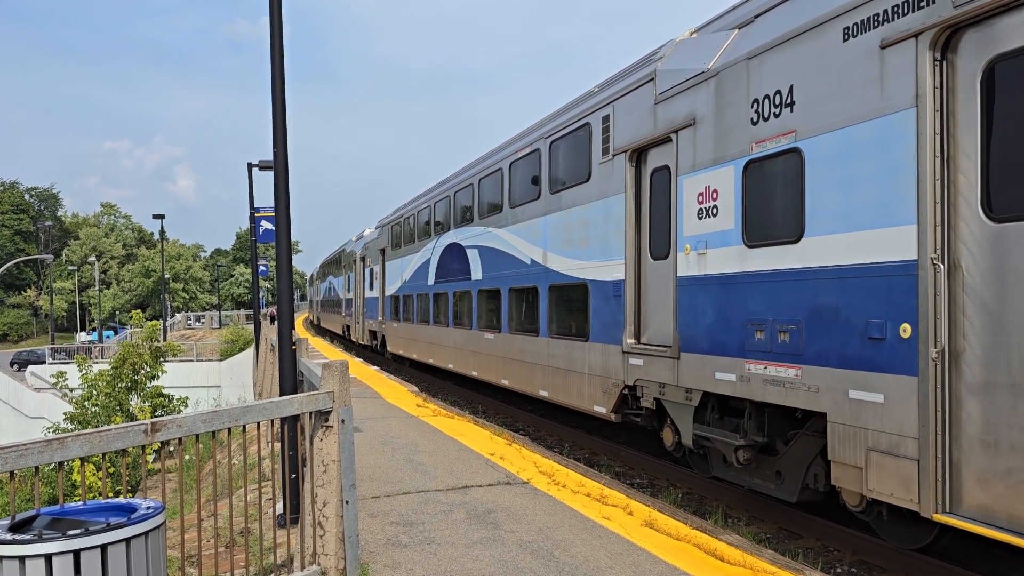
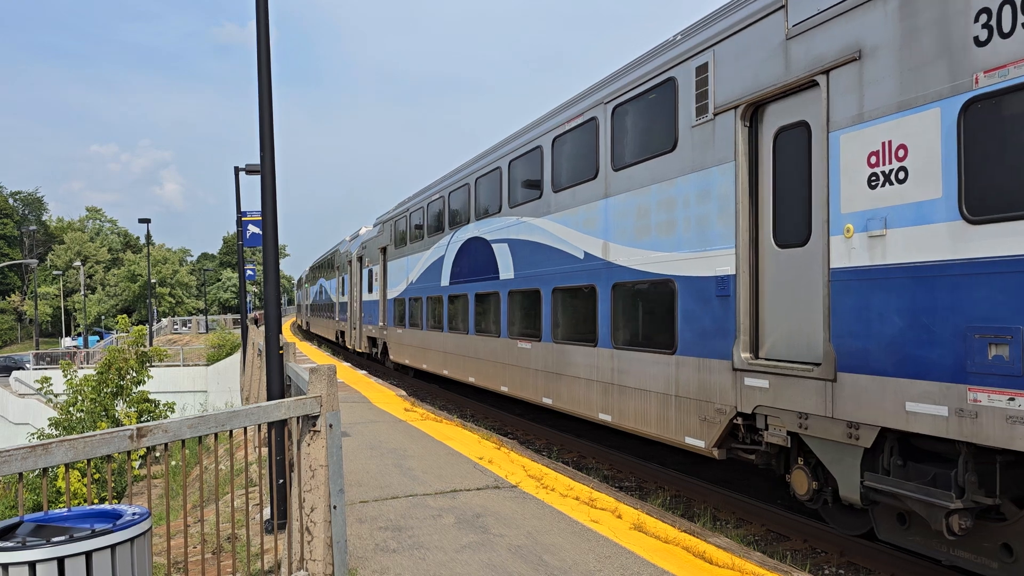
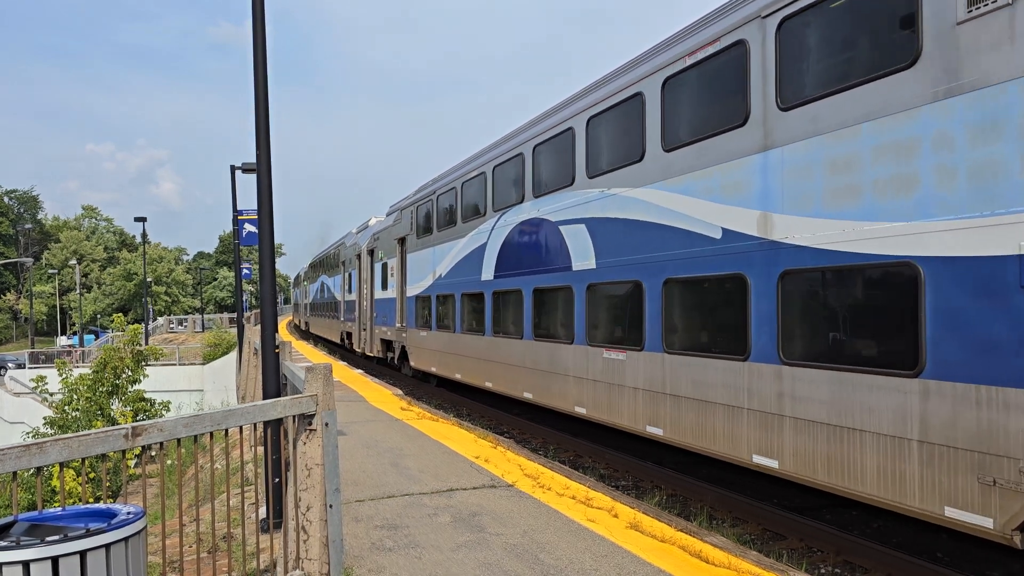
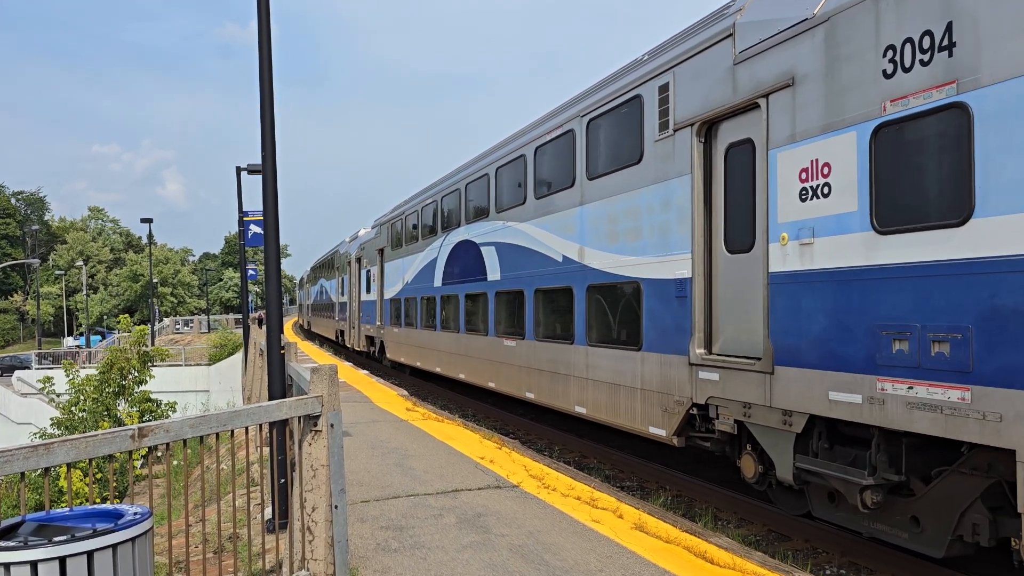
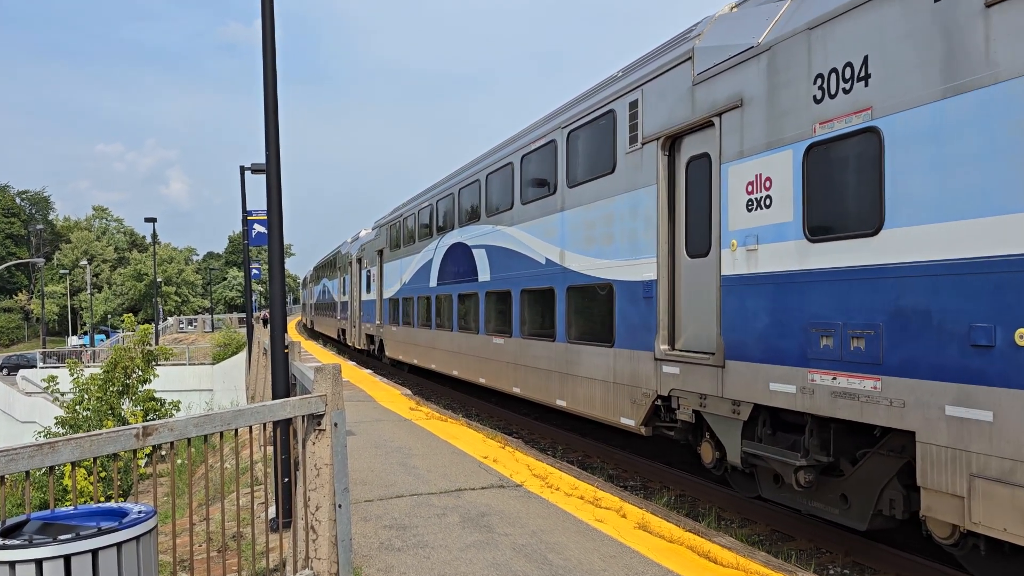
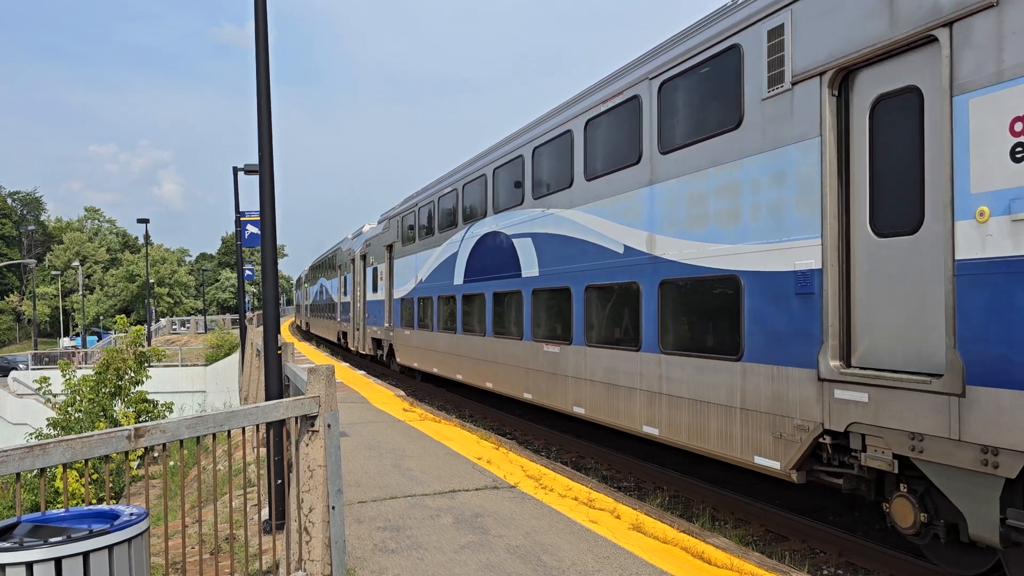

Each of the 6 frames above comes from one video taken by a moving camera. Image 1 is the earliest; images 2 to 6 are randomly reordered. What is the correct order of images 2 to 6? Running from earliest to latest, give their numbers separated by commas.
5, 4, 2, 6, 3
